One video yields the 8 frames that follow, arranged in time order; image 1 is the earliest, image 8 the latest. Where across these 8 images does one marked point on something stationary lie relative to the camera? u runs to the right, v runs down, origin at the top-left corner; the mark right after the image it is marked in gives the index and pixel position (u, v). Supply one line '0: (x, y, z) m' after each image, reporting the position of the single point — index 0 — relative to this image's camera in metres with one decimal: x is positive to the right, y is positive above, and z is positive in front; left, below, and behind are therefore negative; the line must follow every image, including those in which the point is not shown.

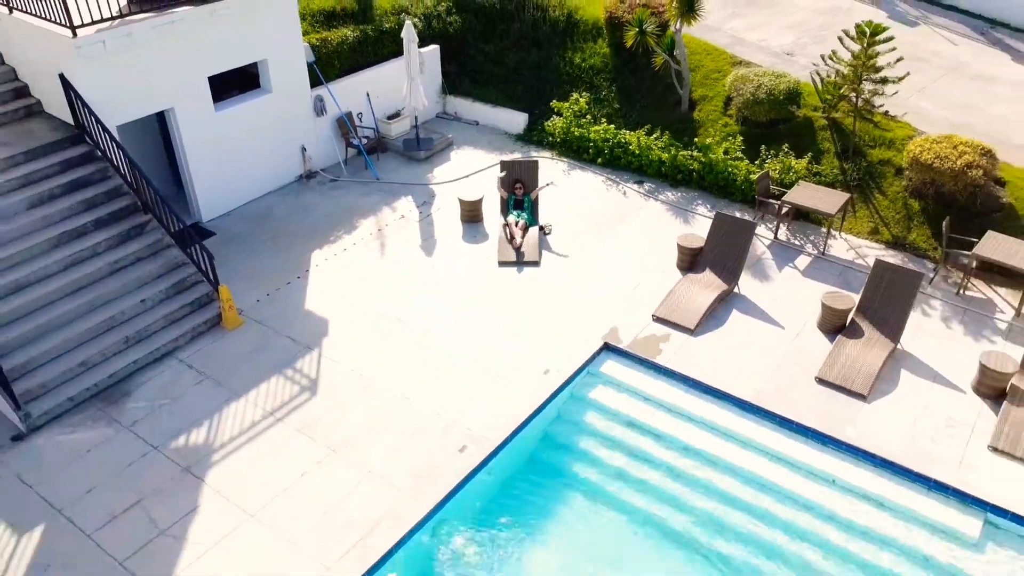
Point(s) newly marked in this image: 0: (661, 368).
0: (+1.1, -0.5, +5.5) m
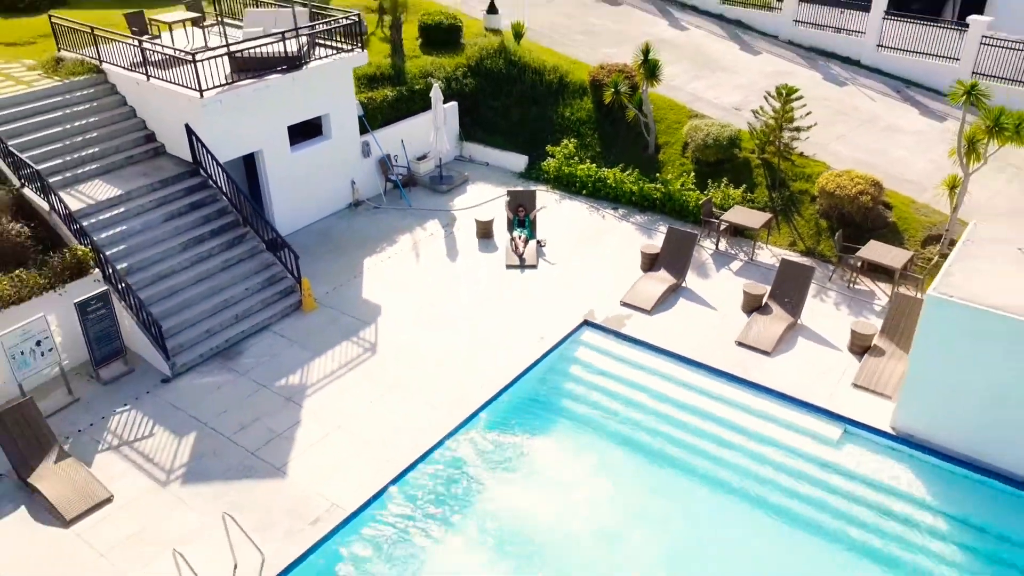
0: (+1.1, -0.4, +7.6) m
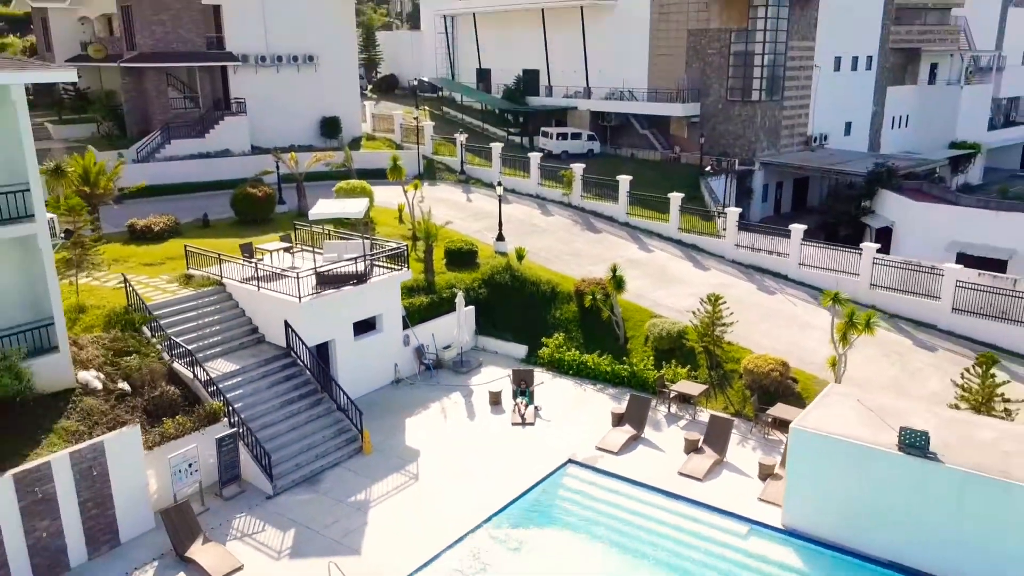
0: (+1.2, -2.3, +10.6) m
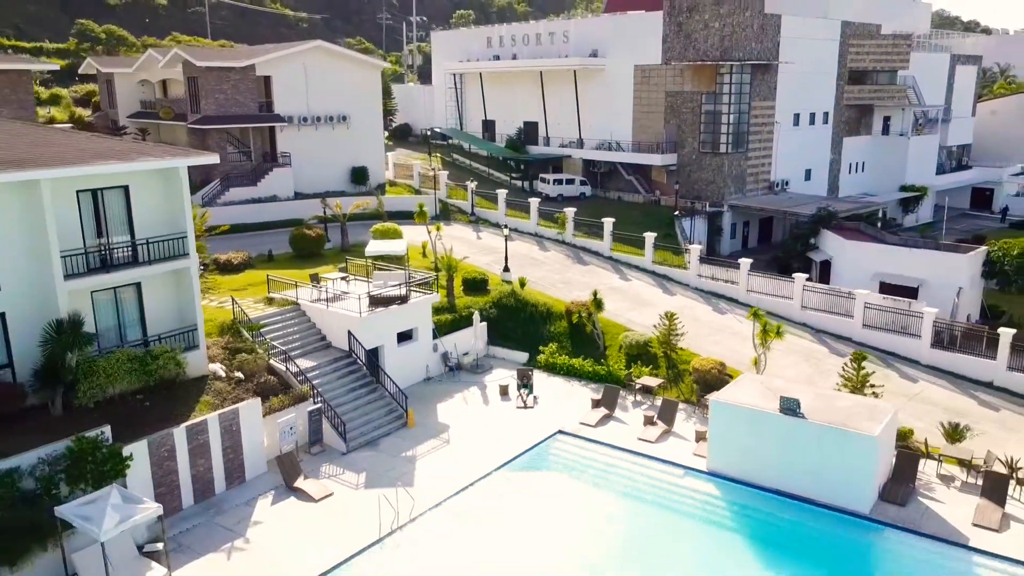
0: (+1.3, -2.6, +14.6) m
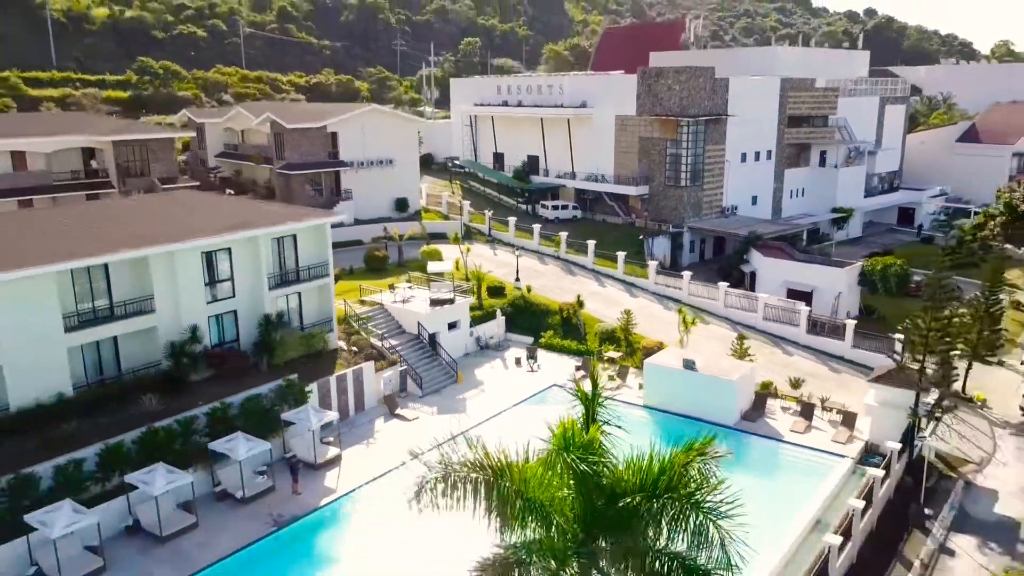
0: (+1.6, -2.8, +23.3) m
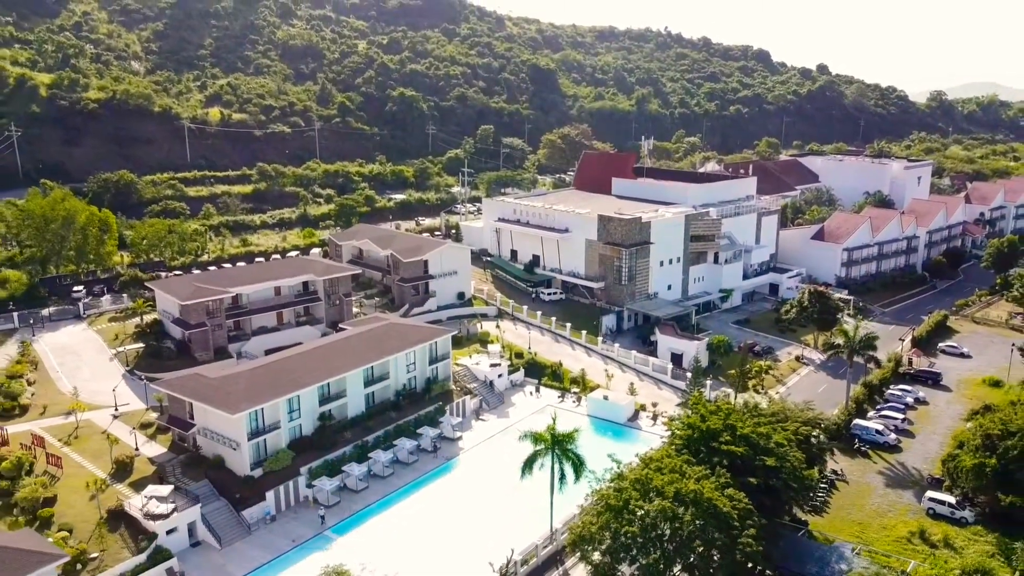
0: (+2.7, -7.5, +51.5) m
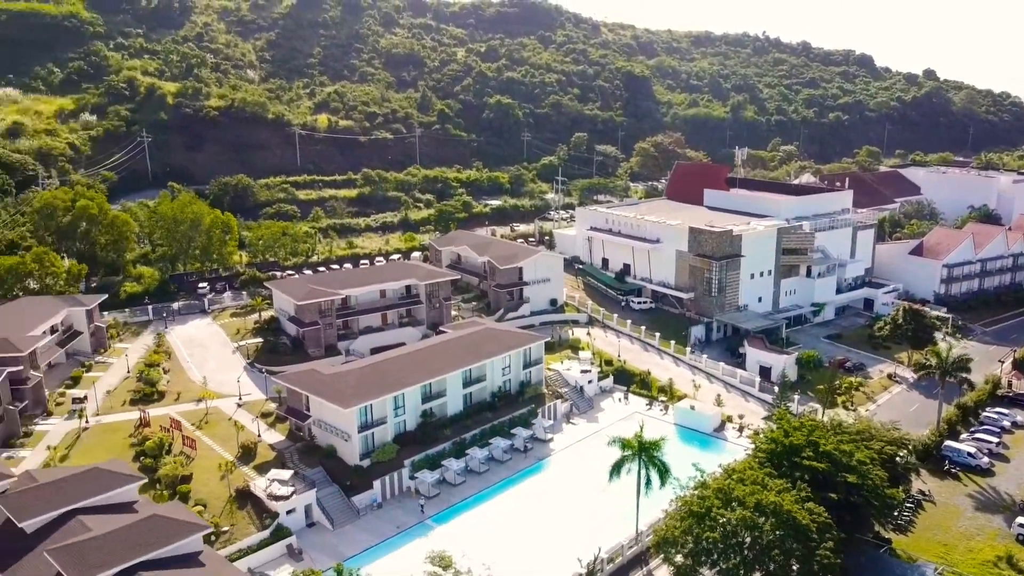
0: (+8.5, -8.2, +53.4) m
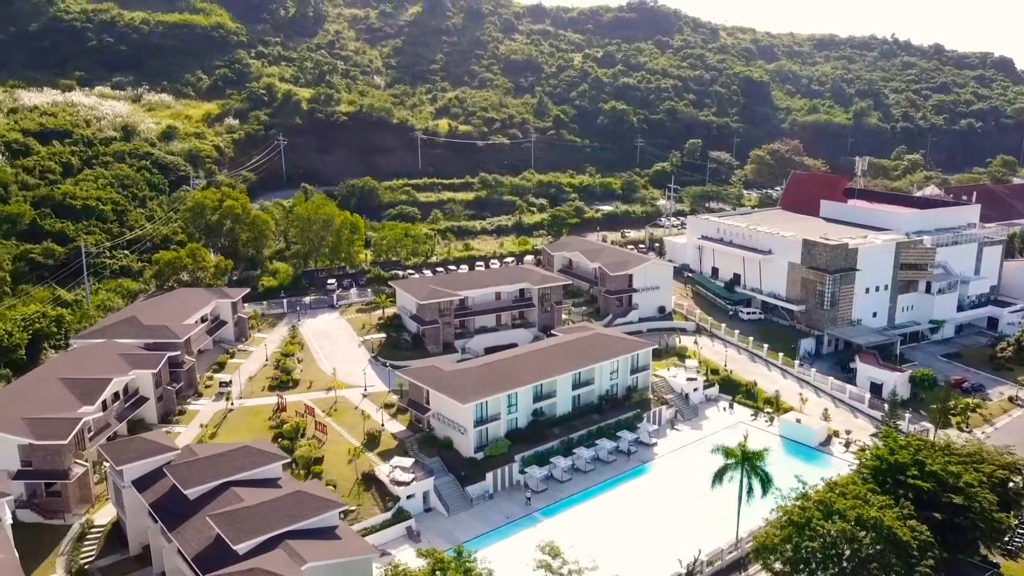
0: (+15.7, -9.0, +54.2) m
